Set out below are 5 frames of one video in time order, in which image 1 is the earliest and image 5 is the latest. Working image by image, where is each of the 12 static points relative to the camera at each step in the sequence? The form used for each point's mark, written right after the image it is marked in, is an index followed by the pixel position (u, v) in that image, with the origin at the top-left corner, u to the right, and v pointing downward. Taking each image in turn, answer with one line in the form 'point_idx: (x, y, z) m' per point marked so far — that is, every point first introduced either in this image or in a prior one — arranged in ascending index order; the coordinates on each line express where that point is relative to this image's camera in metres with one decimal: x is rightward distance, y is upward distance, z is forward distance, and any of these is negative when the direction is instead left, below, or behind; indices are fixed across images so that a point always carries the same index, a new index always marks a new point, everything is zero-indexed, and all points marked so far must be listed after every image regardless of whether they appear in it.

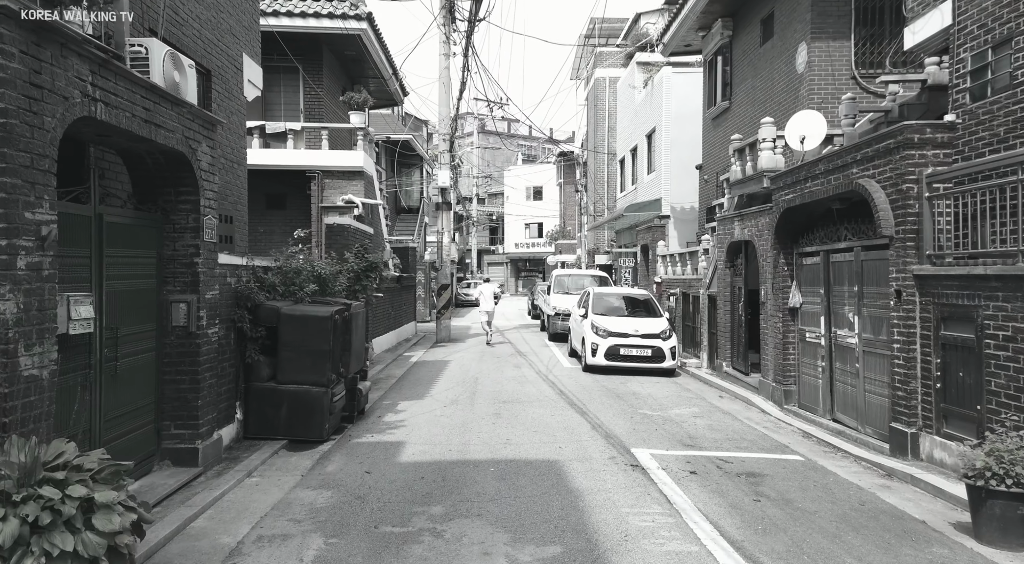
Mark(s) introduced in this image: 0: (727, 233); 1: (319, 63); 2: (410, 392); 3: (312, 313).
0: (+3.7, +0.8, +11.5) m
1: (-4.5, +5.0, +15.4) m
2: (-1.6, -1.8, +10.6) m
3: (-2.2, -0.3, +7.3) m
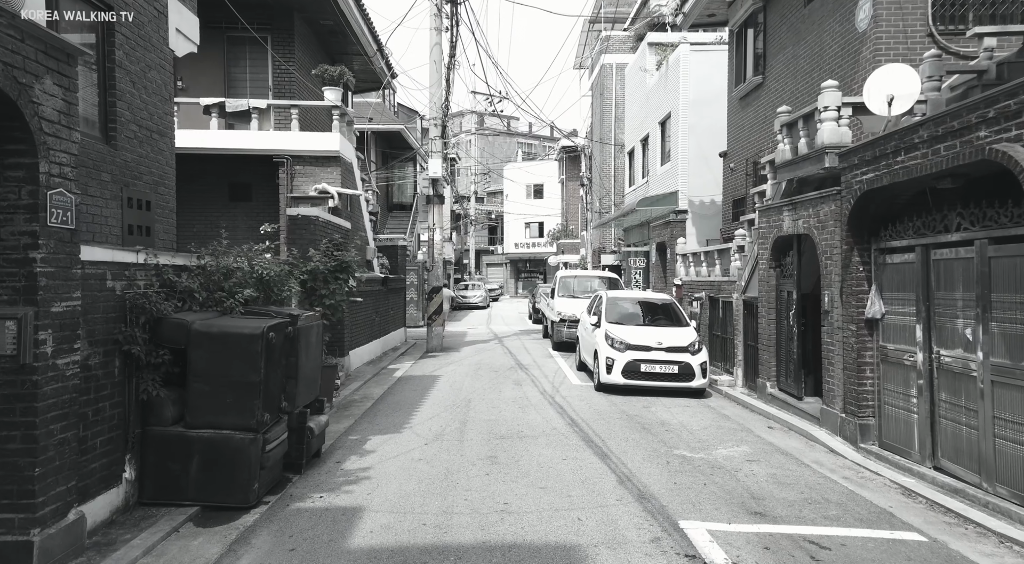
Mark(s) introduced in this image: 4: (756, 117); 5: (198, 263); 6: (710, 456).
0: (+3.7, +0.8, +9.5) m
1: (-4.5, +5.0, +13.4) m
2: (-1.6, -1.8, +8.6) m
3: (-2.2, -0.4, +5.3) m
4: (+4.9, +3.3, +13.3) m
5: (-2.9, +0.2, +6.1) m
6: (+2.0, -1.8, +6.9) m
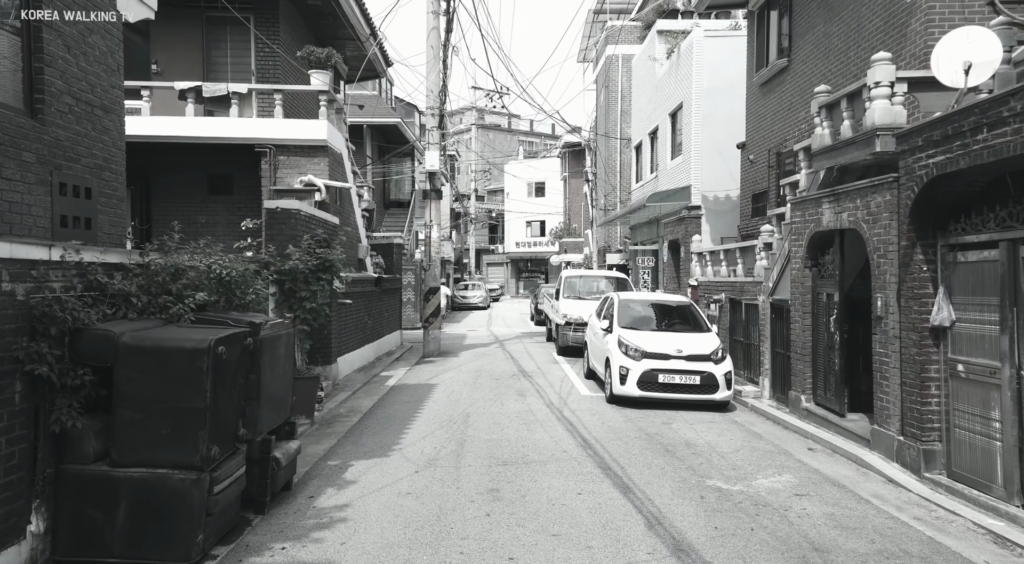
0: (+3.8, +0.8, +8.4) m
1: (-4.4, +5.0, +12.3) m
2: (-1.6, -1.8, +7.6) m
3: (-2.1, -0.4, +4.2) m
4: (+4.9, +3.3, +12.3) m
5: (-2.8, +0.2, +5.1) m
6: (+2.1, -1.8, +5.9) m
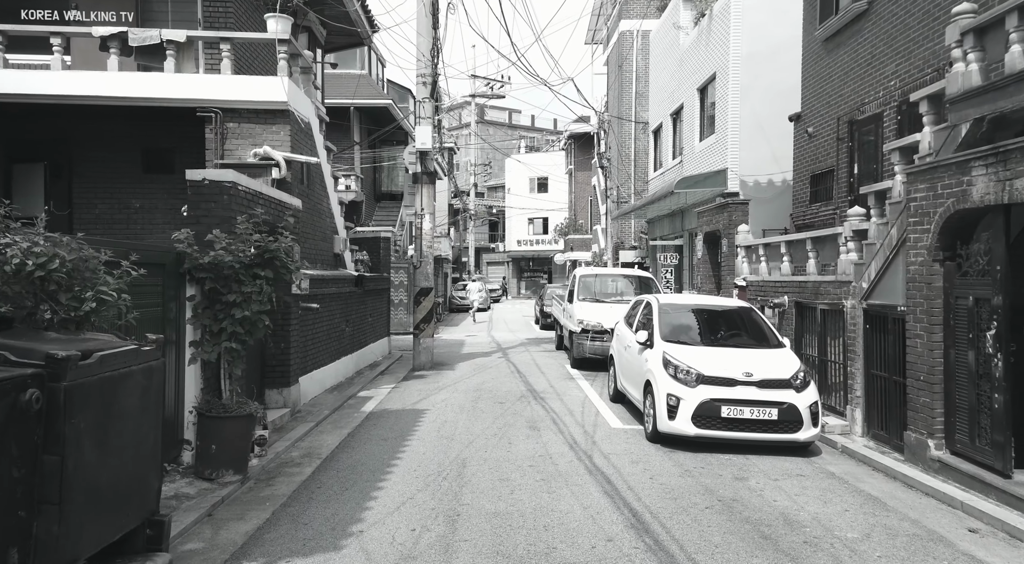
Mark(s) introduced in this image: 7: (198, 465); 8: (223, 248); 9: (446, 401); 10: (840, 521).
0: (+3.9, +0.8, +6.0) m
1: (-4.3, +5.0, +9.9) m
2: (-1.5, -1.8, +5.1) m
3: (-2.0, -0.4, +1.8) m
4: (+5.1, +3.3, +9.9) m
5: (-2.7, +0.2, +2.6) m
6: (+2.2, -1.8, +3.5) m
7: (-2.7, -1.6, +5.8) m
8: (-2.6, +0.3, +6.0) m
9: (-1.0, -1.8, +10.0) m
10: (+2.5, -1.8, +5.1) m
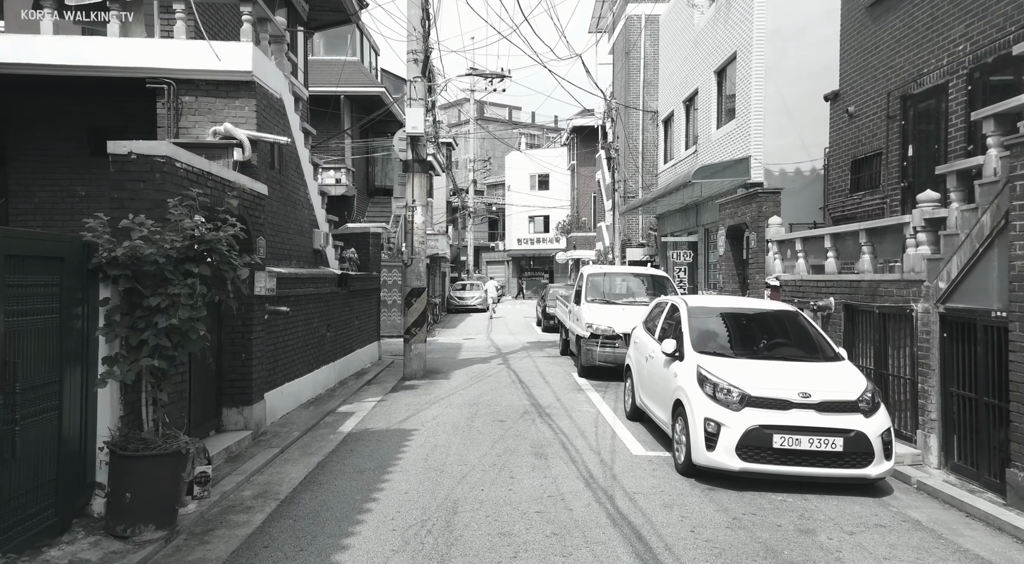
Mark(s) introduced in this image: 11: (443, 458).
0: (+3.9, +0.8, +4.7) m
1: (-4.3, +5.0, +8.6) m
2: (-1.5, -1.8, +3.8) m
3: (-2.0, -0.4, +0.5) m
4: (+5.1, +3.3, +8.5) m
5: (-2.7, +0.2, +1.3) m
6: (+2.2, -1.8, +2.1) m
7: (-2.7, -1.6, +4.5) m
8: (-2.6, +0.3, +4.7) m
9: (-1.0, -1.8, +8.7) m
10: (+2.5, -1.8, +3.7) m
11: (-0.7, -1.8, +6.8) m
